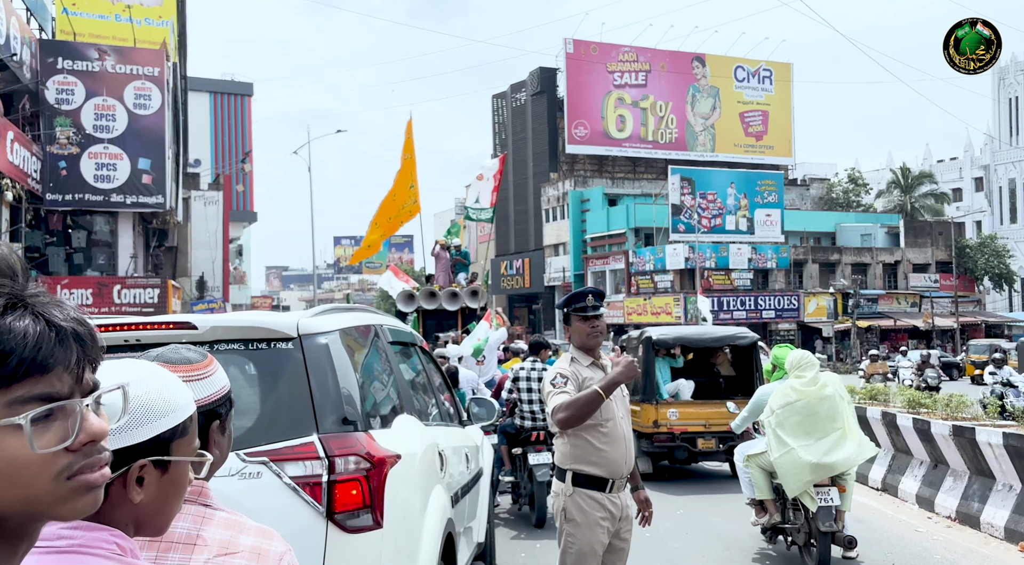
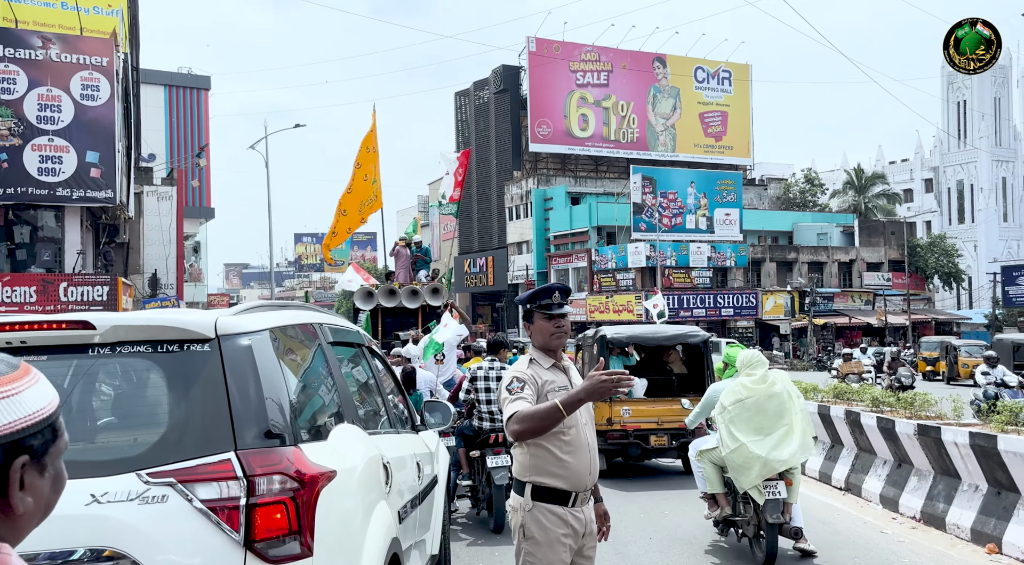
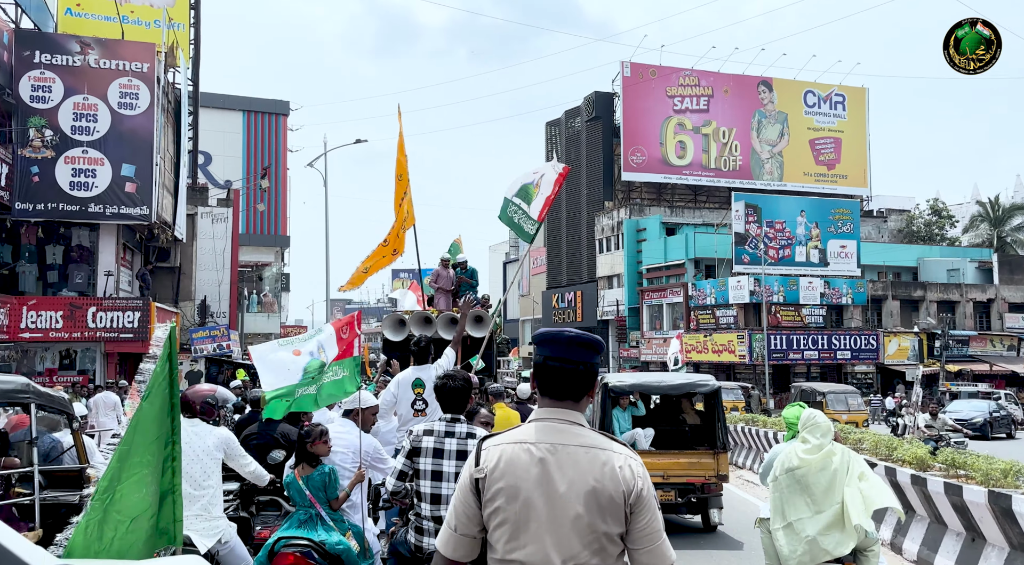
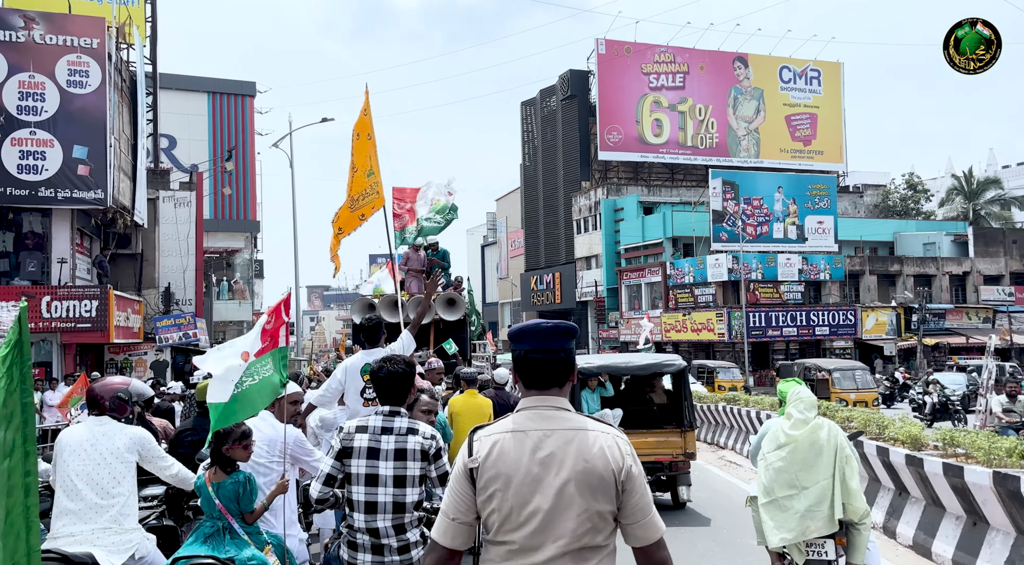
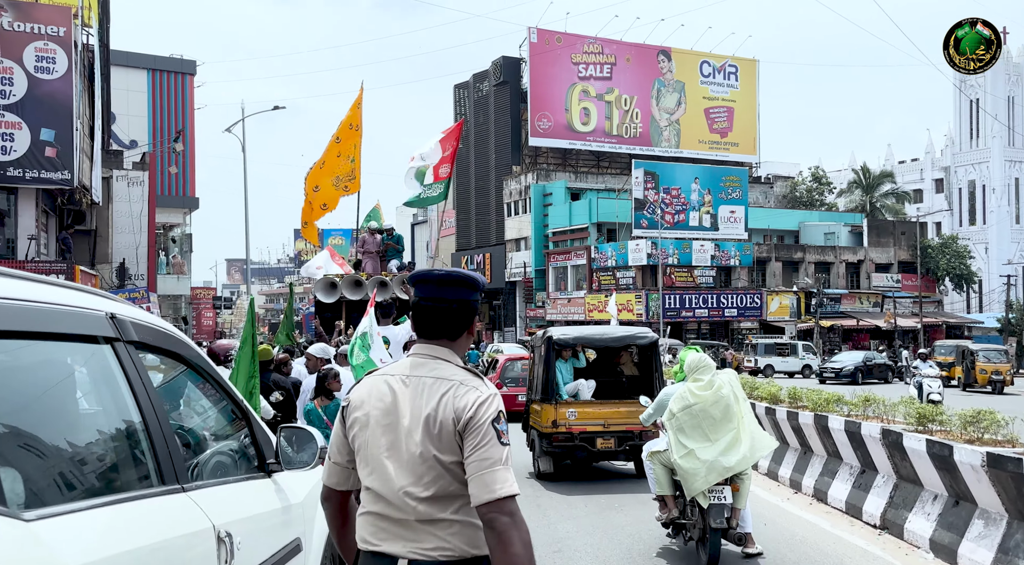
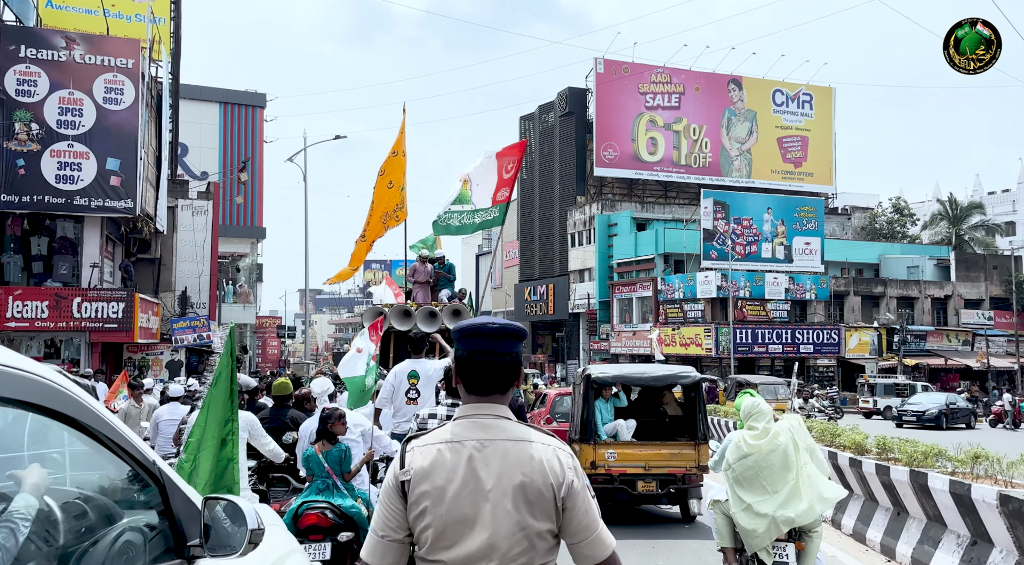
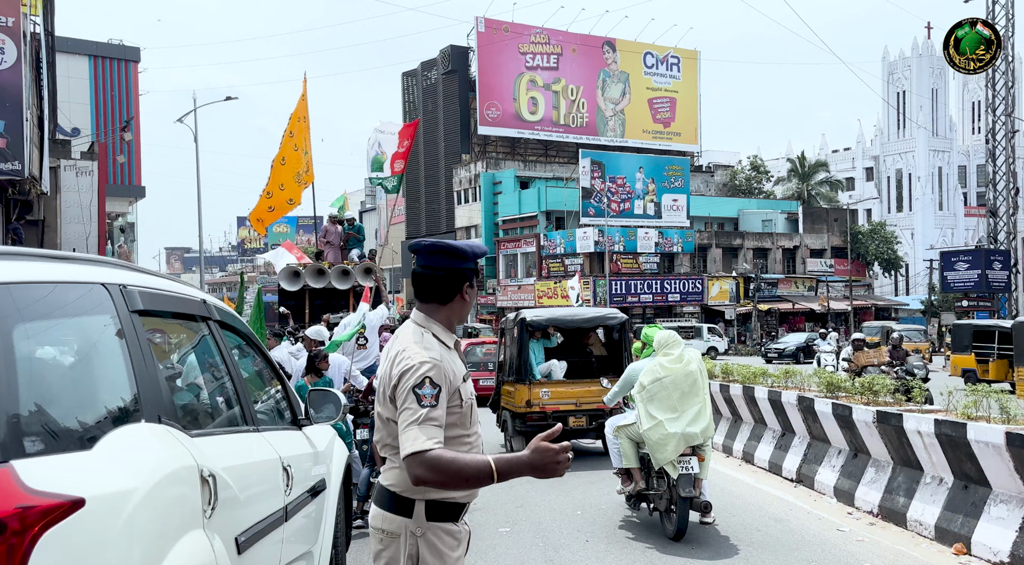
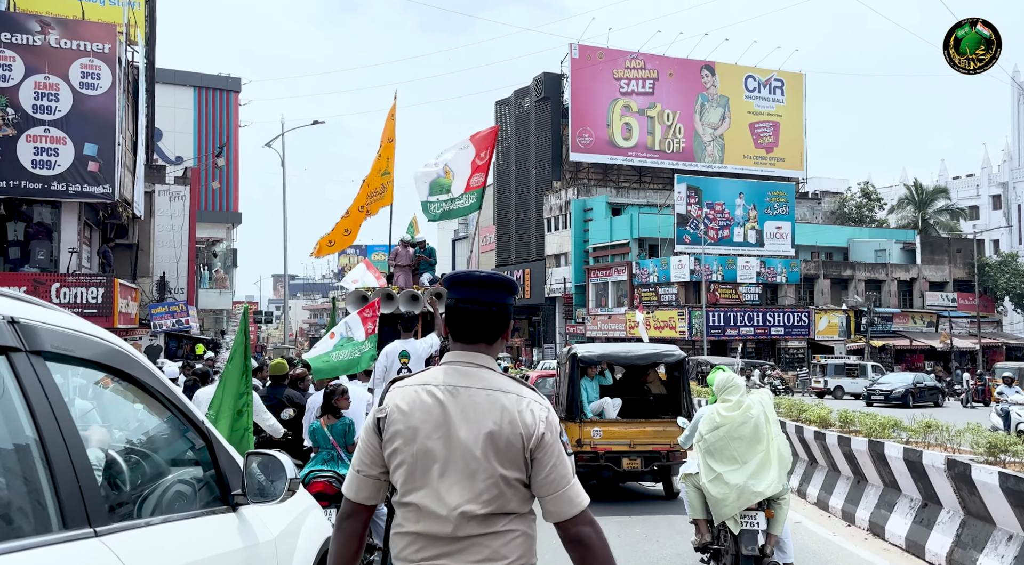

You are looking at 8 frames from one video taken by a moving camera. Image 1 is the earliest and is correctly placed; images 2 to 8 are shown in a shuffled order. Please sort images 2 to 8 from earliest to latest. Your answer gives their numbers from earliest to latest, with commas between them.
2, 7, 5, 8, 6, 3, 4
